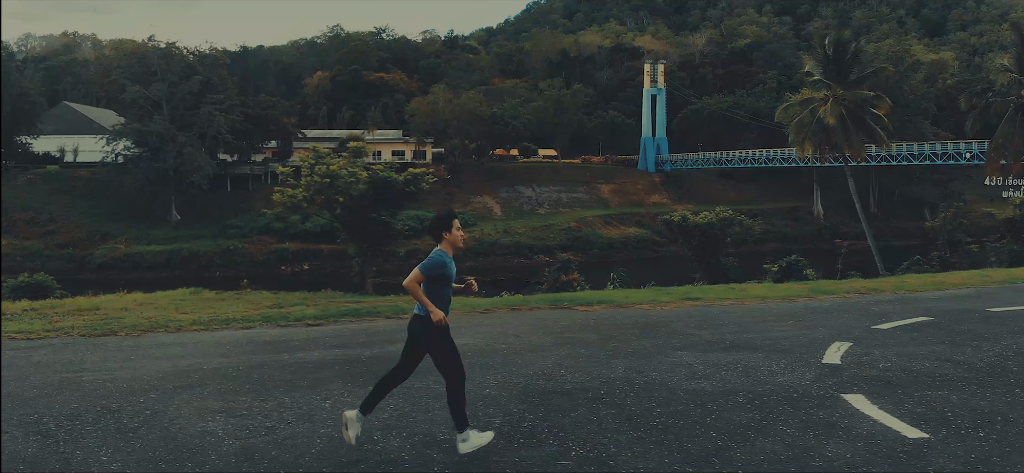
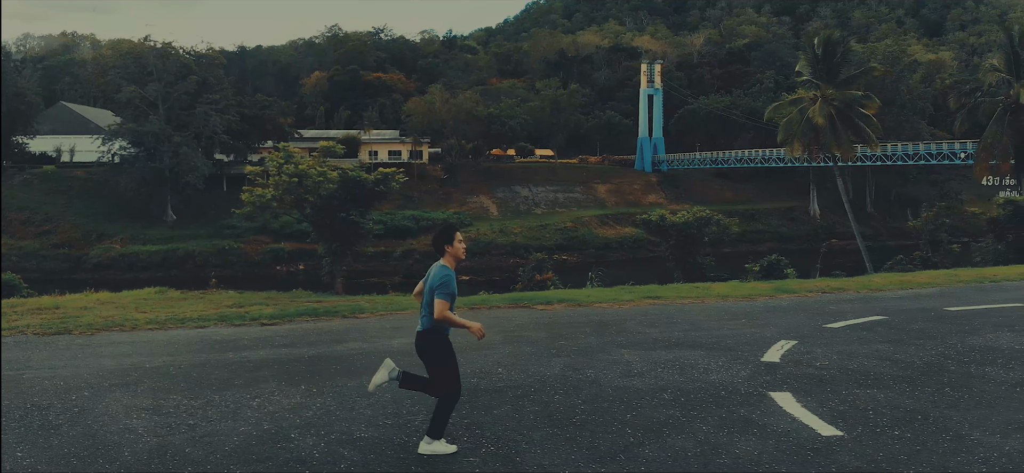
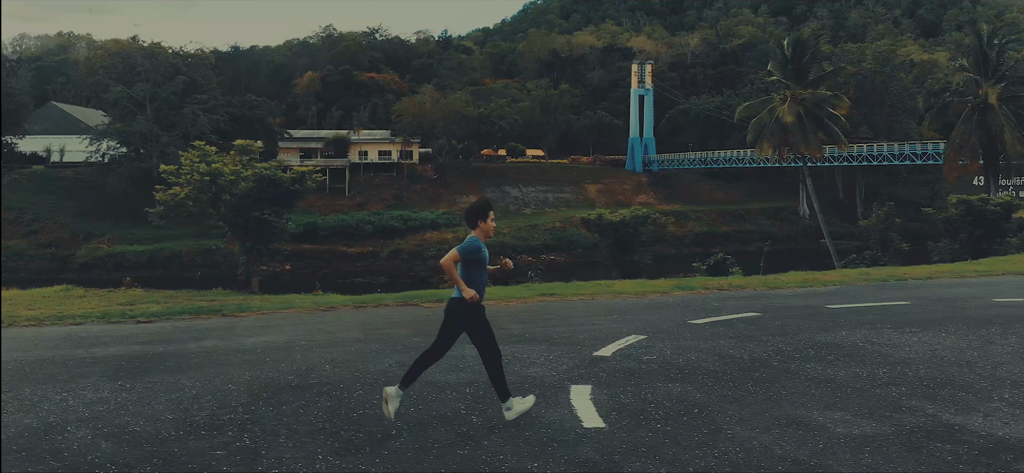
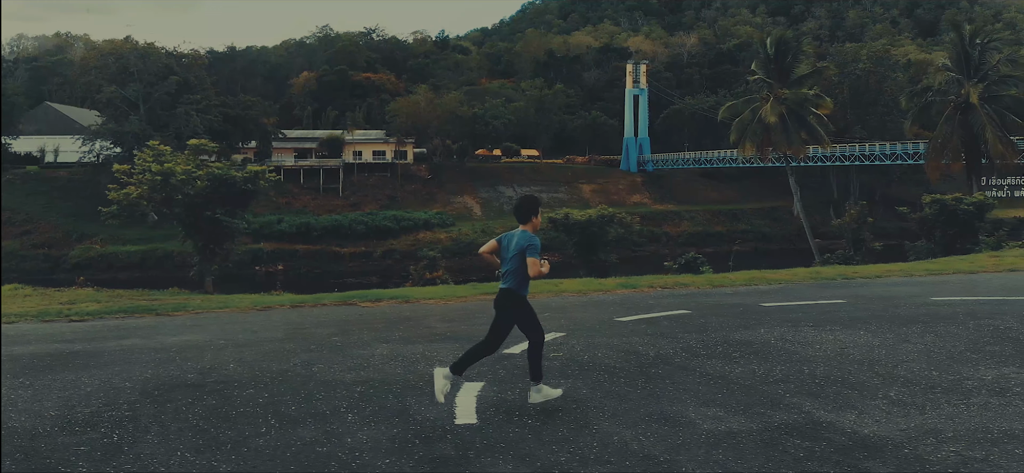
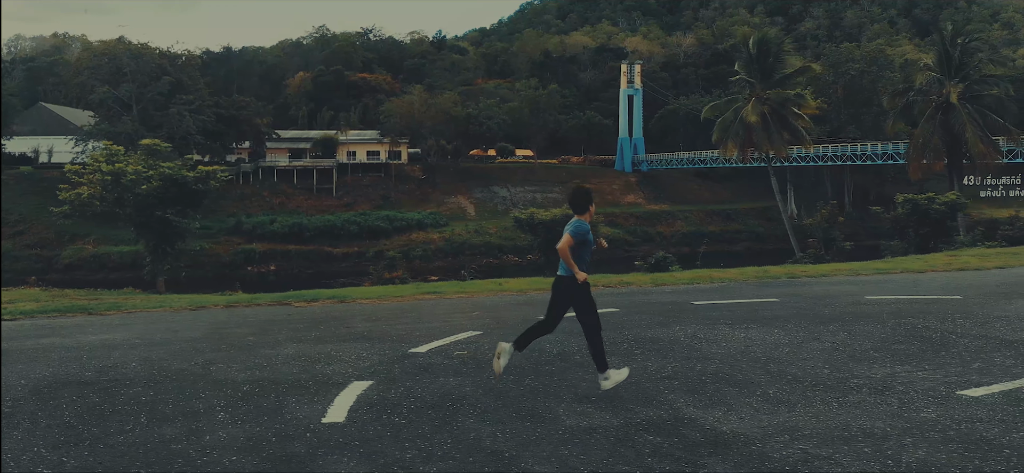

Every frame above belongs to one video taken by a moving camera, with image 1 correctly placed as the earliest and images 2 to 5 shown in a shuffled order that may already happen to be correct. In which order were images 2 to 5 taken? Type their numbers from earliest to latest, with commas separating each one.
2, 3, 4, 5
